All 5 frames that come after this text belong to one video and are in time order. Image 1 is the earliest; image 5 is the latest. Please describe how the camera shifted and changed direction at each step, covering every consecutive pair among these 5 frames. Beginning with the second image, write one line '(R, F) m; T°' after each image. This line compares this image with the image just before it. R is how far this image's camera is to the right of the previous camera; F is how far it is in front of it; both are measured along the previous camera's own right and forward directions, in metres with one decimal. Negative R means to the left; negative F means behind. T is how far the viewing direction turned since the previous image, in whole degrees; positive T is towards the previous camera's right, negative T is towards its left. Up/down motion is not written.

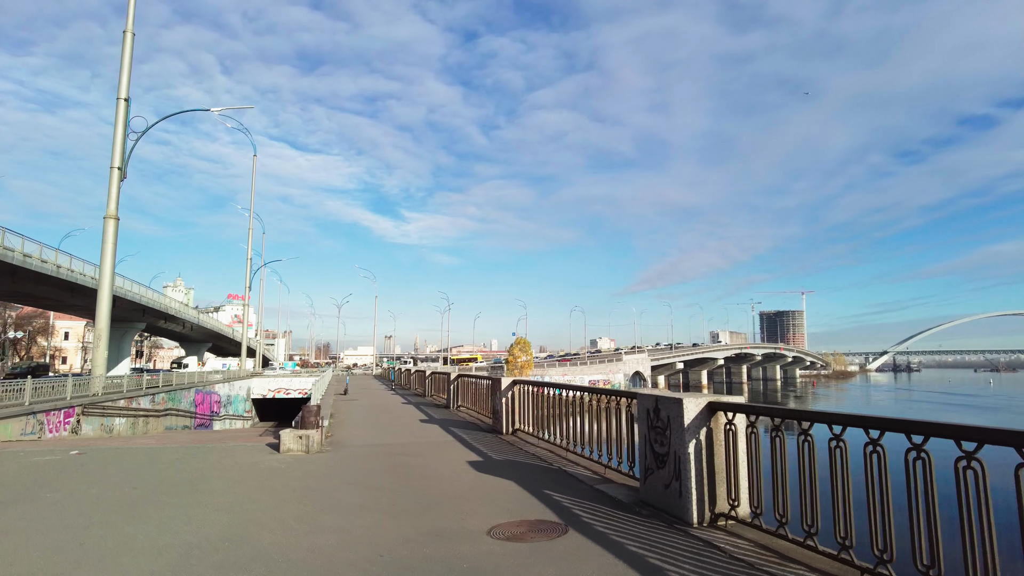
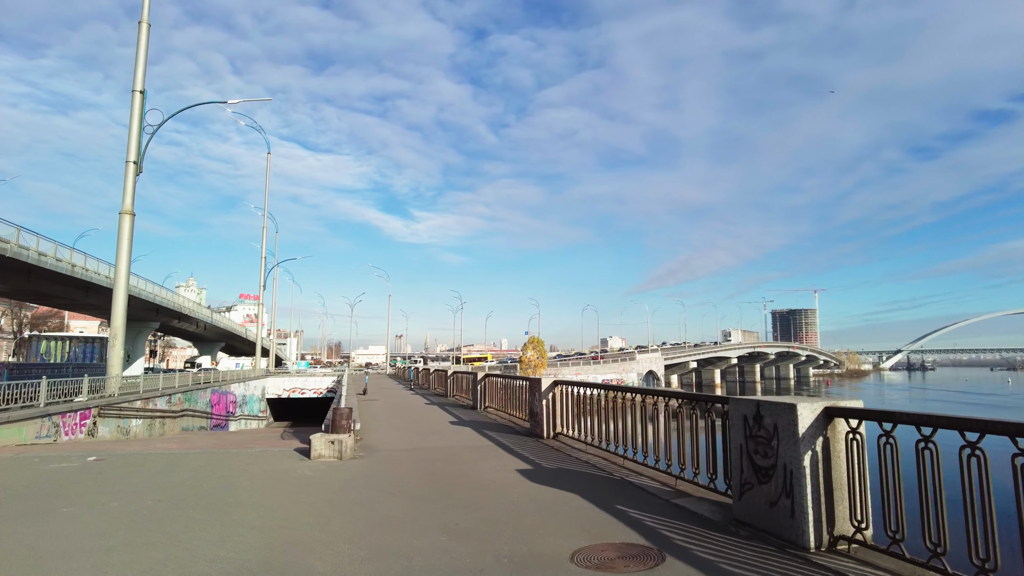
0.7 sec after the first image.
(-0.7, +0.8) m; -1°
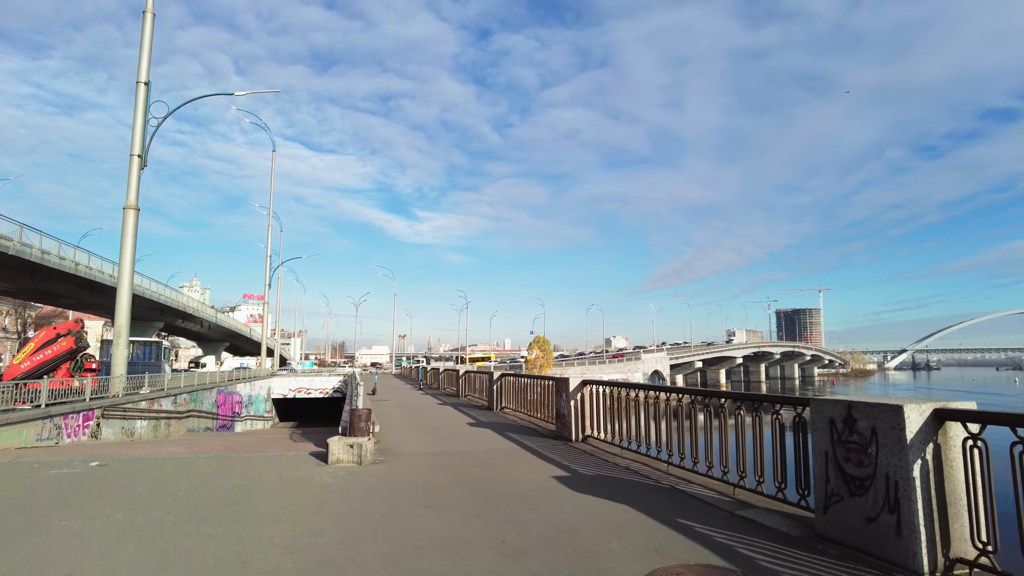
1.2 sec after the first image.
(-0.5, +0.7) m; 0°
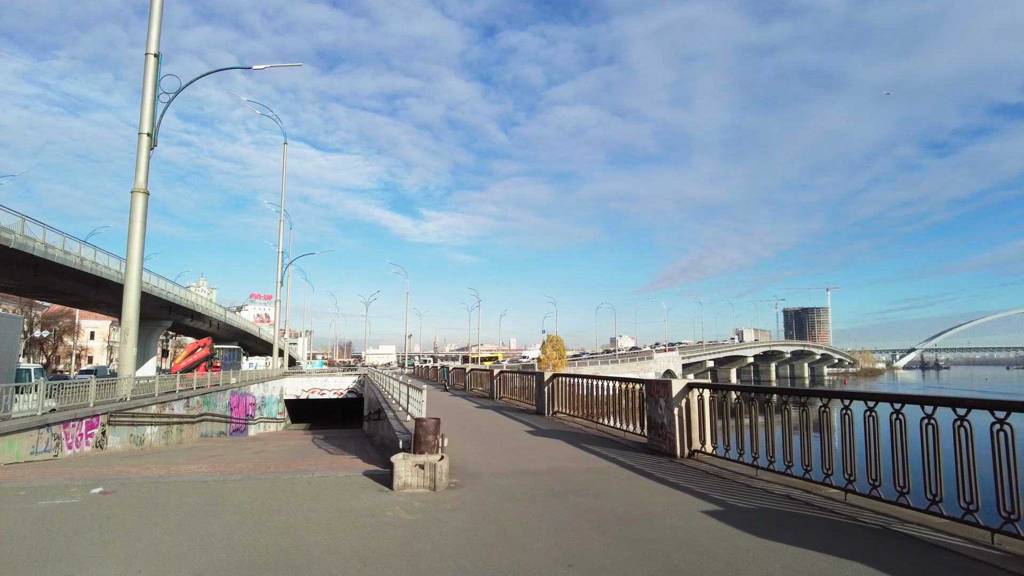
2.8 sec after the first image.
(-1.4, +2.0) m; 0°
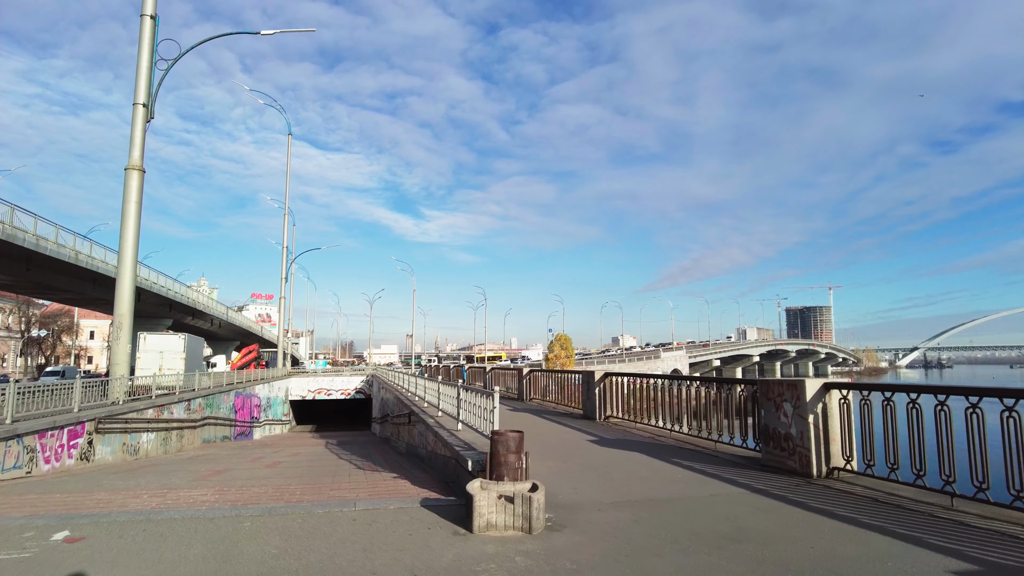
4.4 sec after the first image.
(-1.2, +2.1) m; 0°
